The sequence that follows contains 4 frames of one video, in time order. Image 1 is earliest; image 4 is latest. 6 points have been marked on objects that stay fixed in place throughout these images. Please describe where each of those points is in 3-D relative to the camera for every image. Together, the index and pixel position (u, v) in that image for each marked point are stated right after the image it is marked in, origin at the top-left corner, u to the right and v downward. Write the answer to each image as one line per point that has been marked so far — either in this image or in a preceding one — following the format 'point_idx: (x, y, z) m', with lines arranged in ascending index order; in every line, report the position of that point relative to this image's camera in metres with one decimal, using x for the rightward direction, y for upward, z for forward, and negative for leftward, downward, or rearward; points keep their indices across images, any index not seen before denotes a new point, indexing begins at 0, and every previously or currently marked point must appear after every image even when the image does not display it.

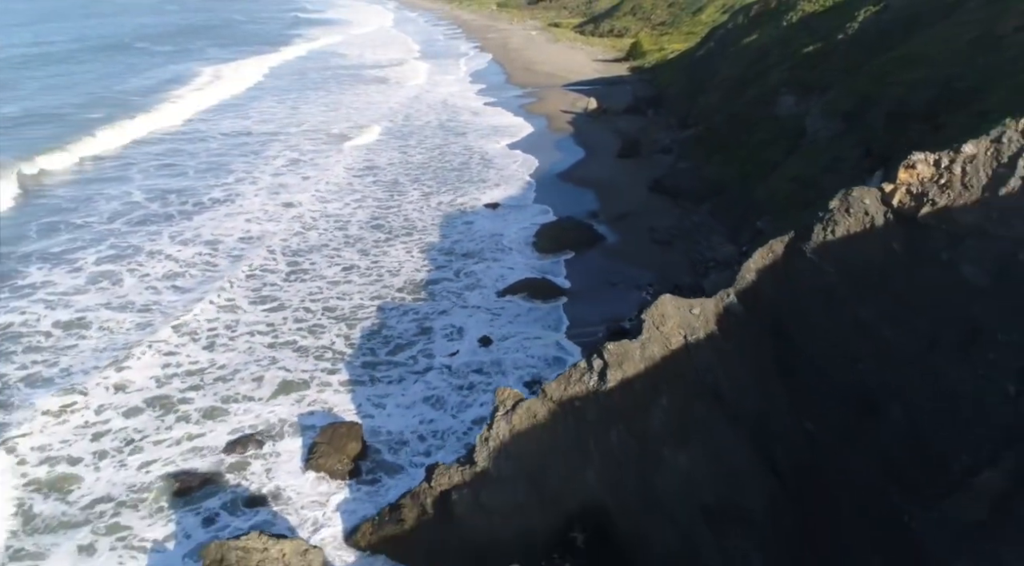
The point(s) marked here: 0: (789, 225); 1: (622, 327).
0: (+6.3, +1.3, +18.9) m
1: (+2.3, -0.9, +17.1) m
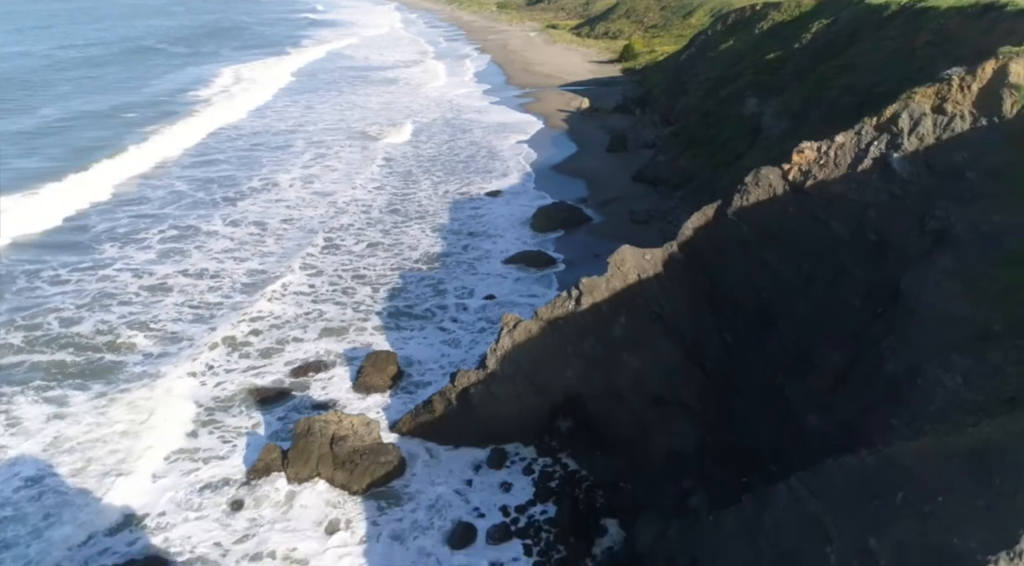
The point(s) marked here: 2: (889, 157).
0: (+6.3, +2.2, +22.7) m
1: (+2.3, -0.1, +20.9) m
2: (+5.6, +1.8, +12.1) m
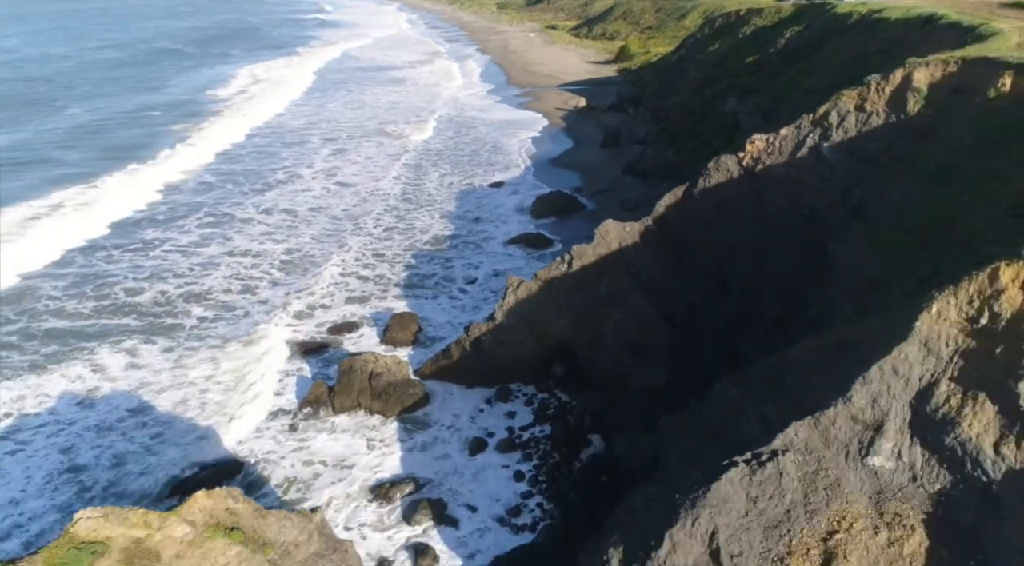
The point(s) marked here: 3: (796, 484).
0: (+6.4, +2.8, +25.8) m
1: (+2.4, +0.6, +23.9) m
2: (+5.6, +2.5, +15.2) m
3: (+3.0, -2.1, +8.8) m
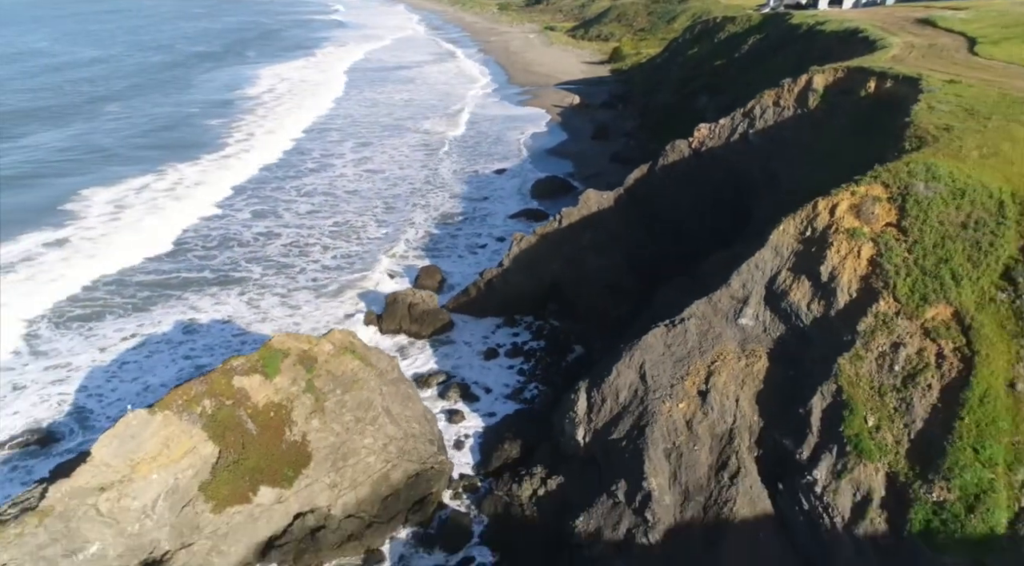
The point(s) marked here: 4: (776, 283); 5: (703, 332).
0: (+6.5, +4.1, +31.0) m
1: (+2.4, +1.8, +29.1) m
2: (+5.7, +3.7, +20.4) m
3: (+3.1, -0.9, +14.0) m
4: (+4.4, 0.0, +13.8) m
5: (+3.2, -0.8, +14.0) m
